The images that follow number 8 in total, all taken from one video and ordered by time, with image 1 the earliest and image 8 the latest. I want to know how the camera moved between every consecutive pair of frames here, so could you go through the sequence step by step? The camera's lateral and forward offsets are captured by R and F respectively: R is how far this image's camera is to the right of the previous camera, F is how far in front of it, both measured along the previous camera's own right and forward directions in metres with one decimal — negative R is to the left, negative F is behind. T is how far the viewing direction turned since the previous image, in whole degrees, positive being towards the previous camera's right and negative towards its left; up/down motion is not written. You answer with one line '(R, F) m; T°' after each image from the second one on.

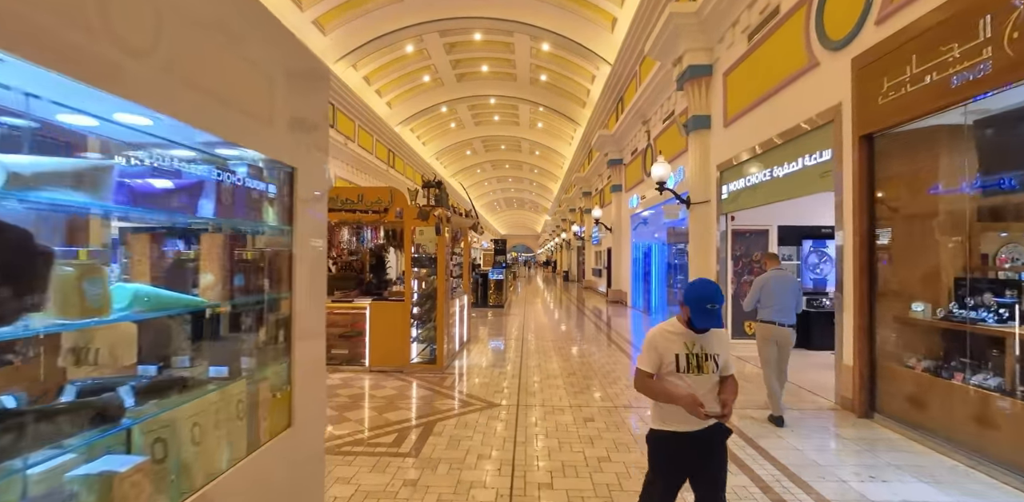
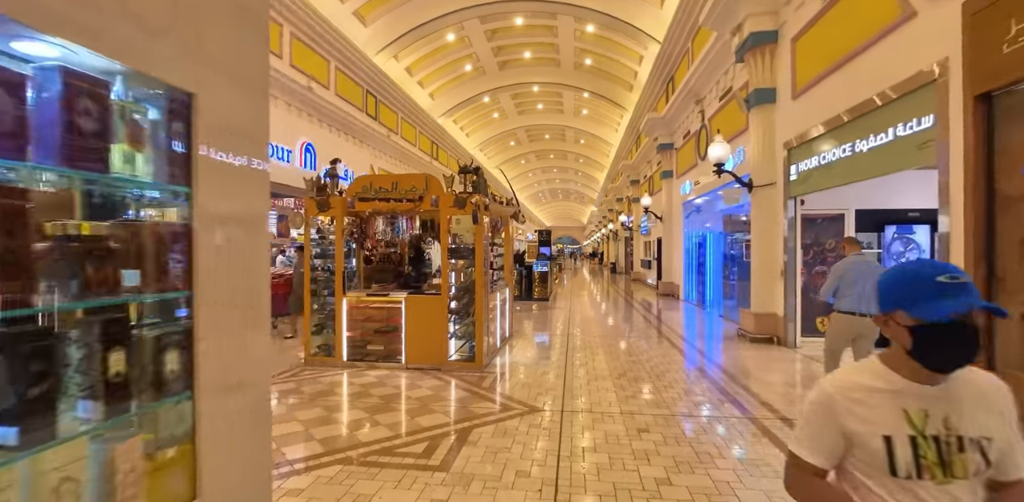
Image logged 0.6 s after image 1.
(0.0, +0.5) m; -6°
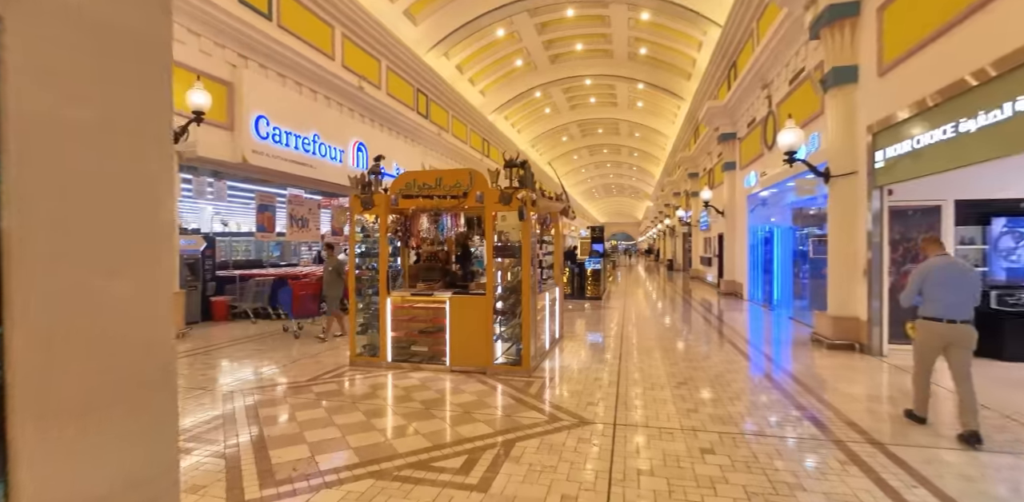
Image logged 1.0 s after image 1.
(+0.1, +0.3) m; -6°
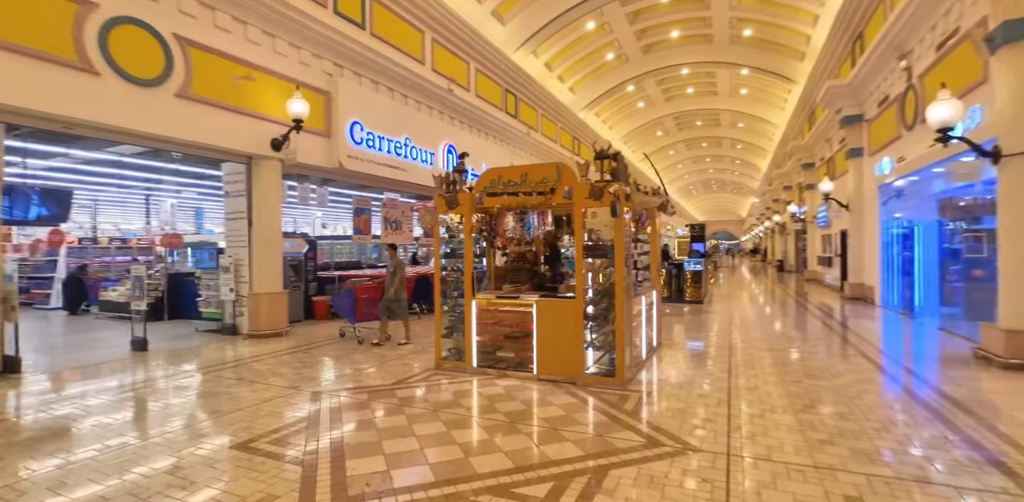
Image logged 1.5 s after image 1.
(0.0, +0.4) m; -11°
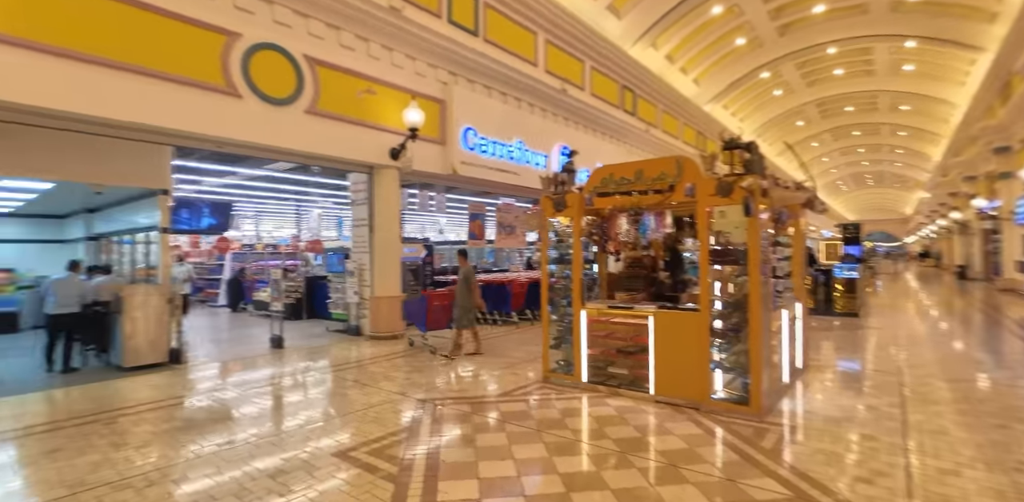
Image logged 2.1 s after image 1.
(0.0, +0.4) m; -14°
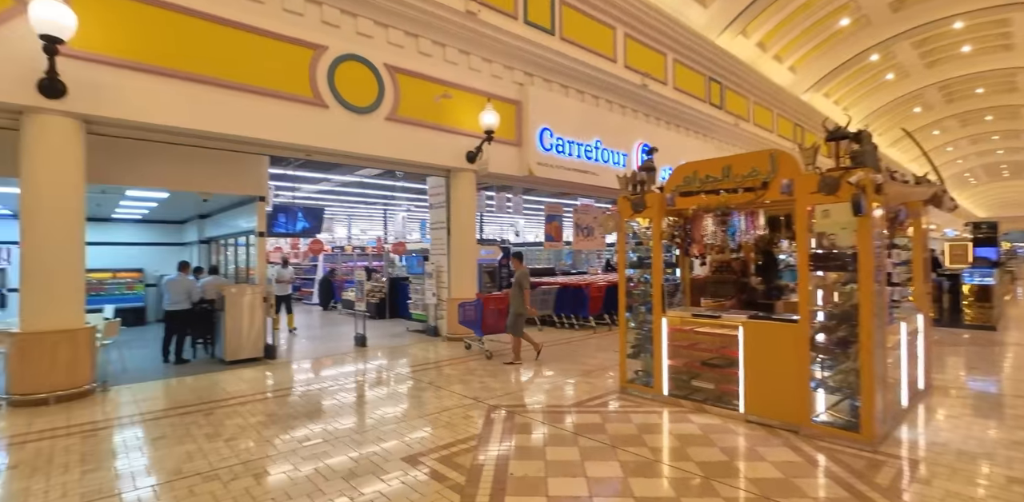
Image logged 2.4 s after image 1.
(0.0, +0.2) m; -9°
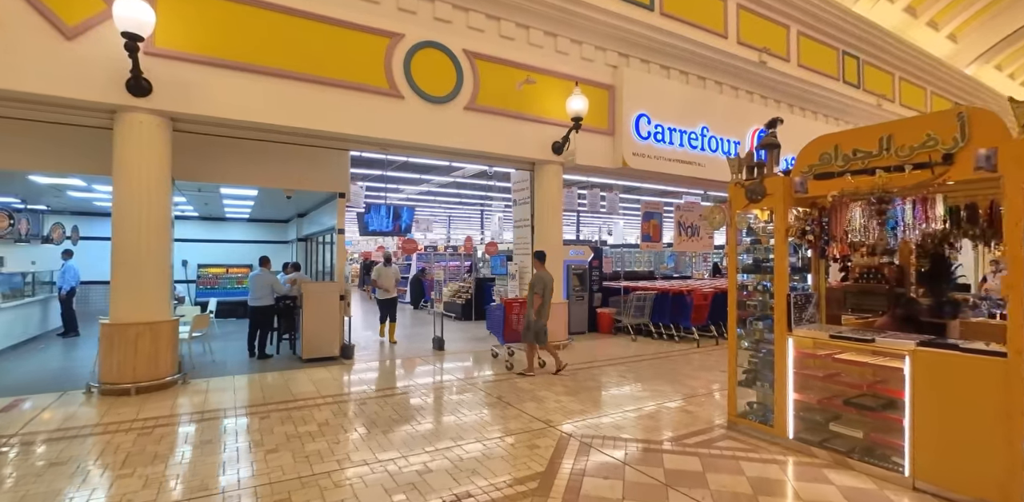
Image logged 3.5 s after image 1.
(+0.2, +0.7) m; -12°
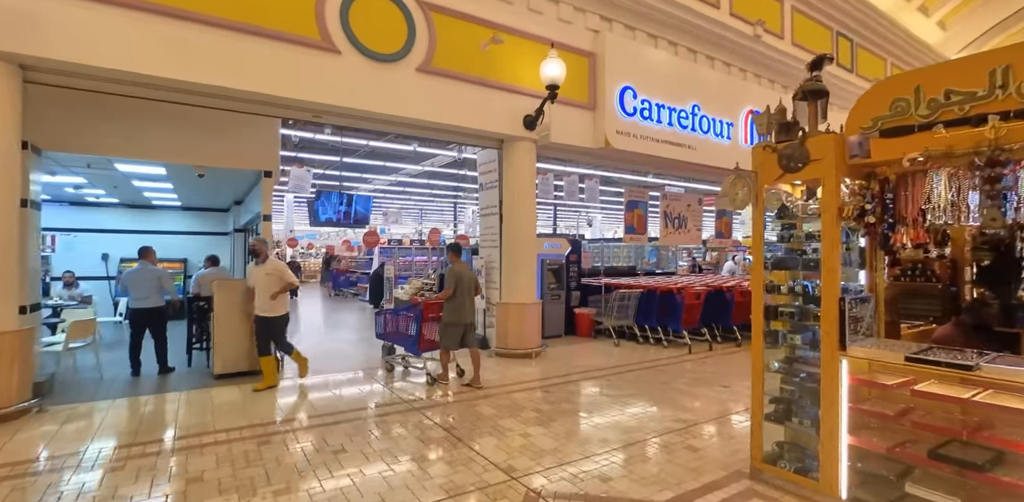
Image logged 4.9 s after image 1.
(+0.2, +1.0) m; +3°
